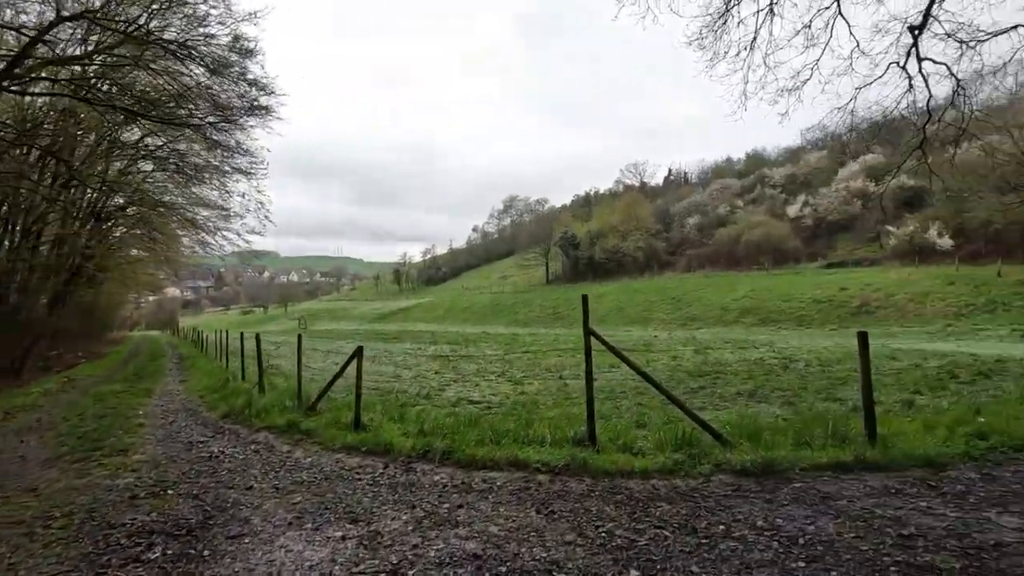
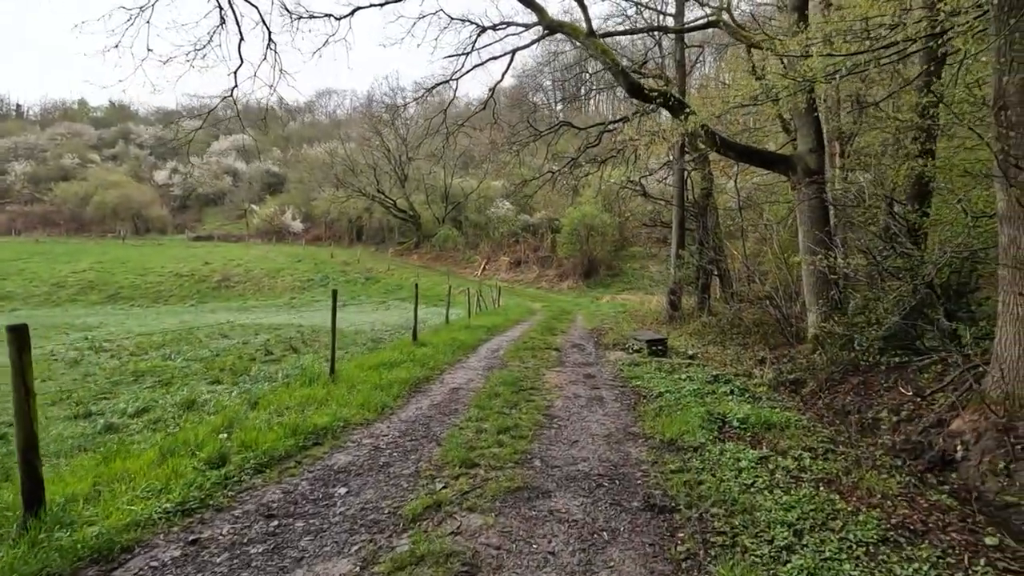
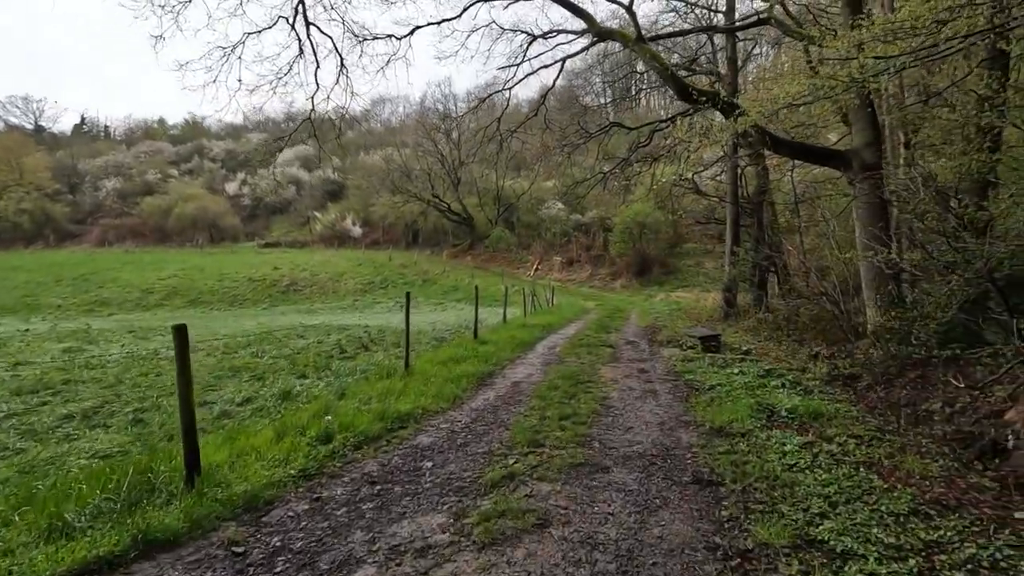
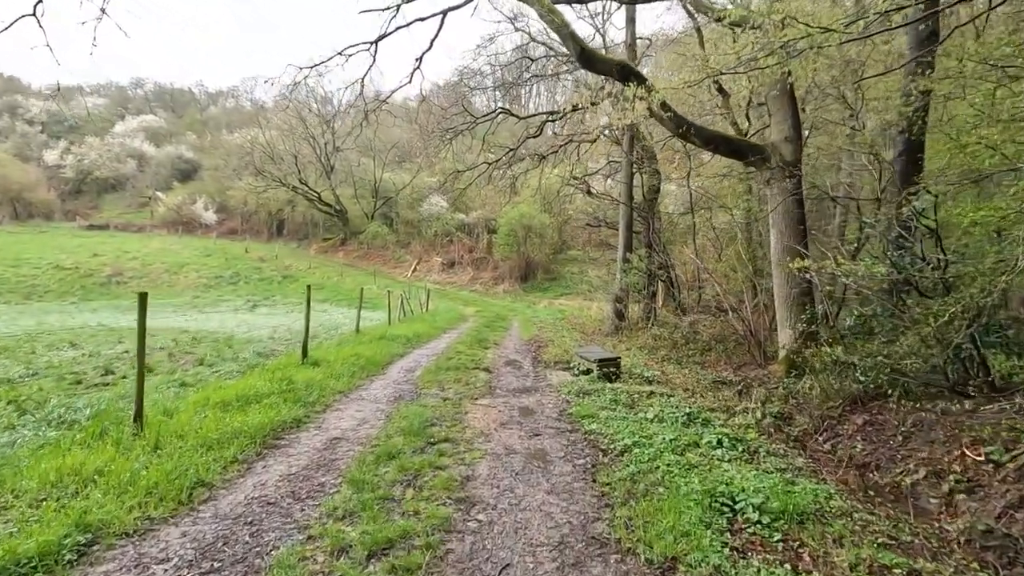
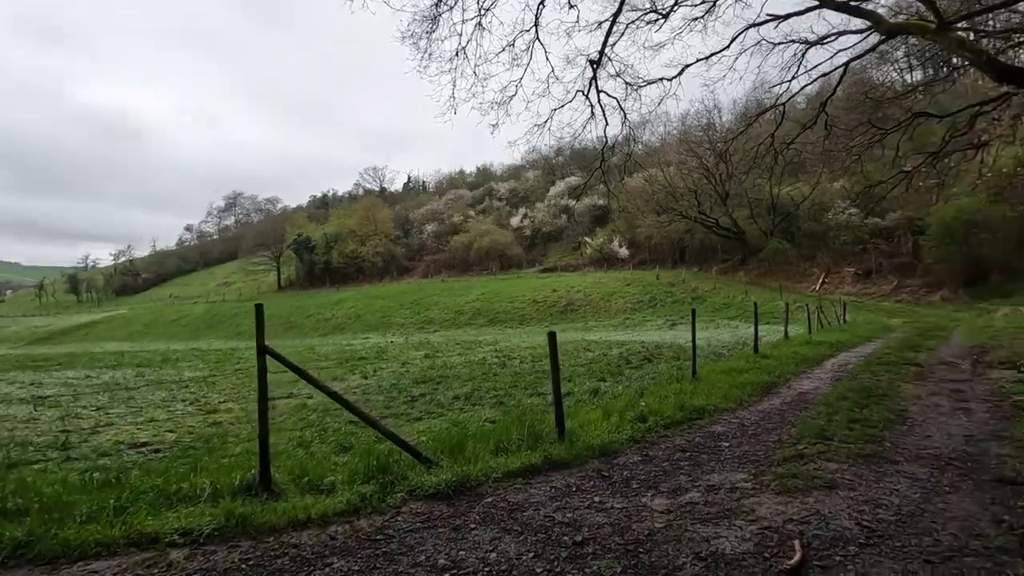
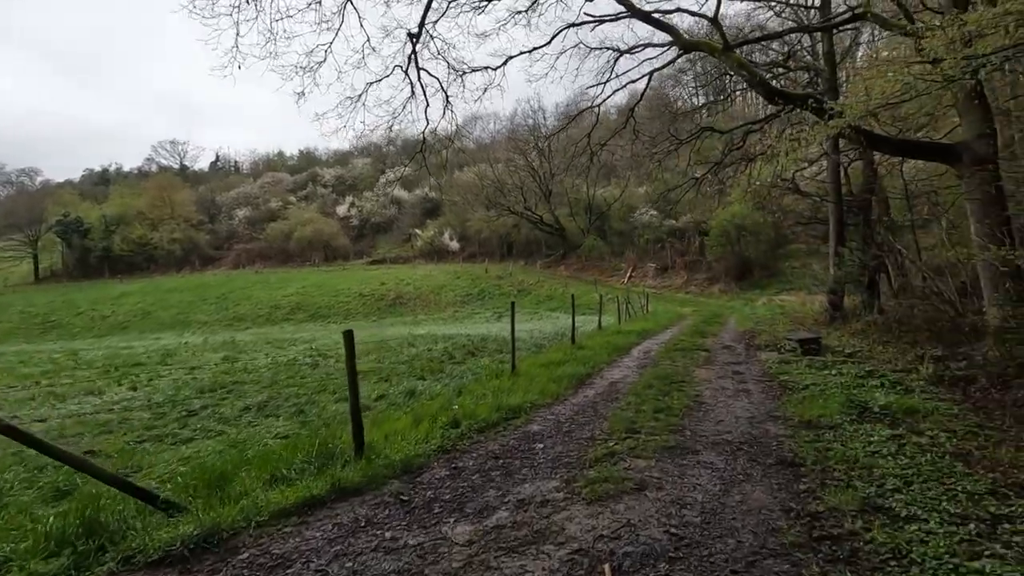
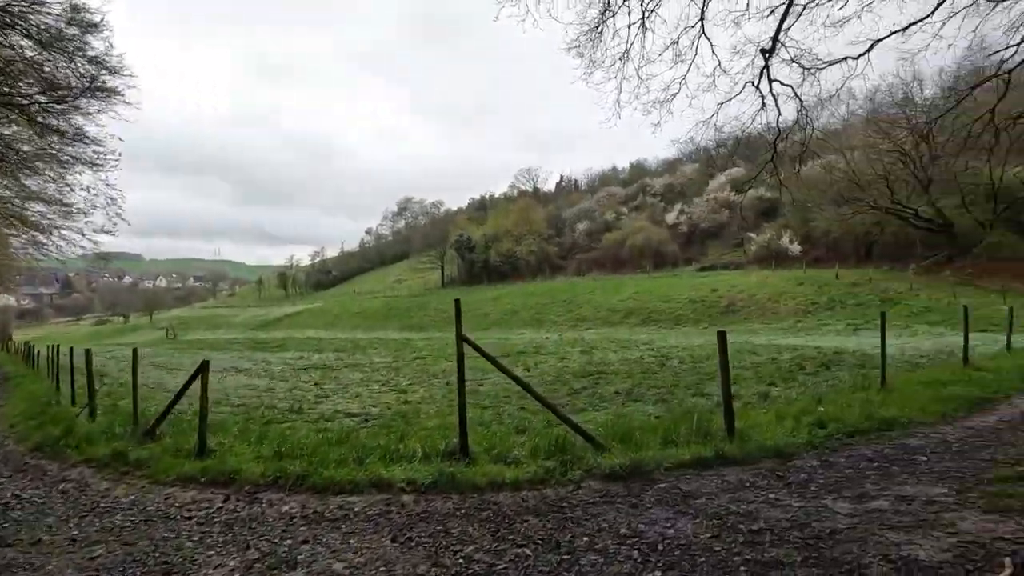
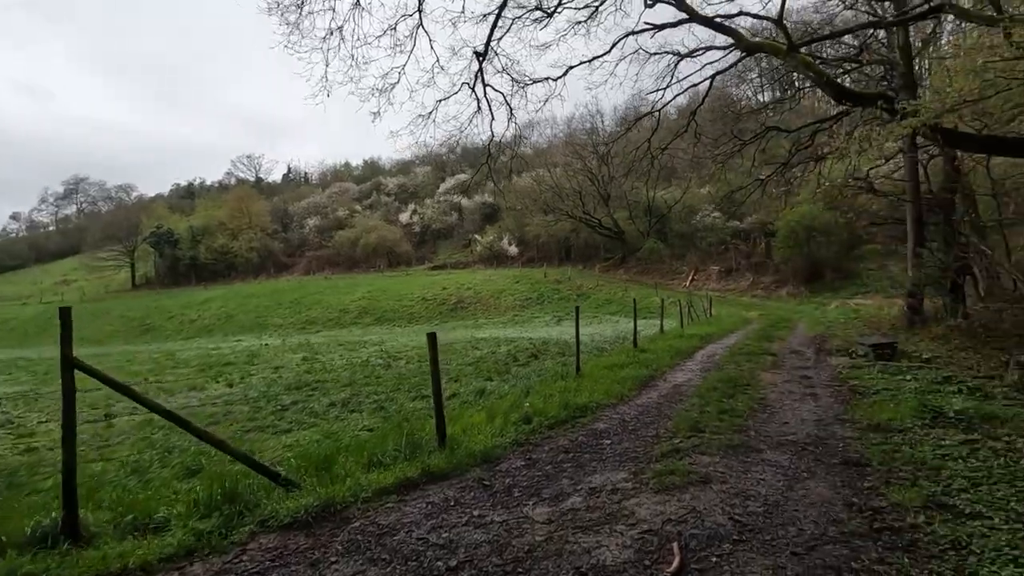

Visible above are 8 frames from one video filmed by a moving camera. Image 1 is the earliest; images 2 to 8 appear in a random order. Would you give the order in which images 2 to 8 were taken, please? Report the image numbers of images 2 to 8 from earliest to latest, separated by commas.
7, 5, 8, 6, 3, 2, 4
